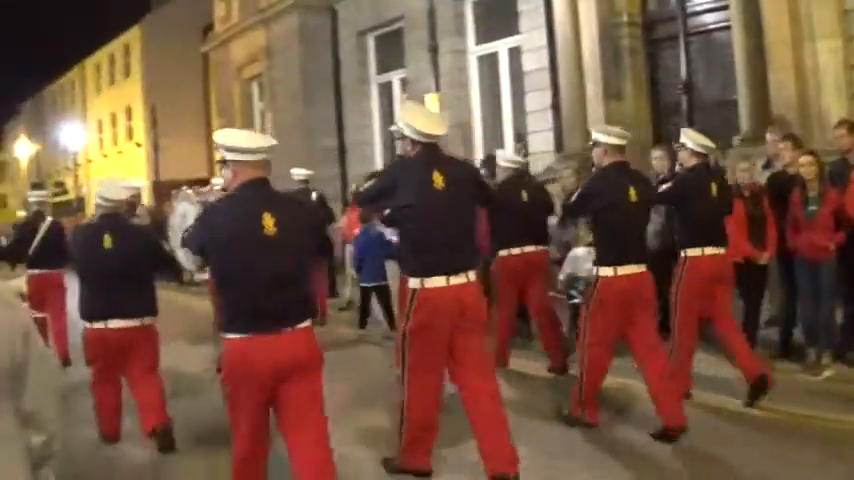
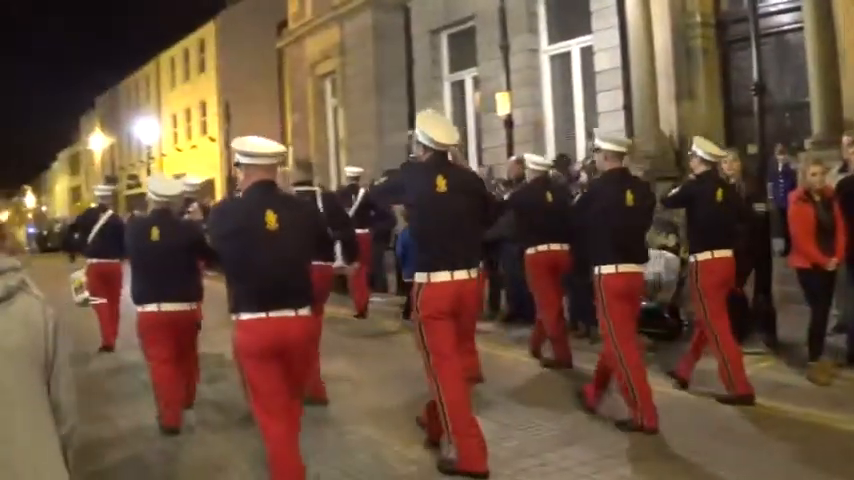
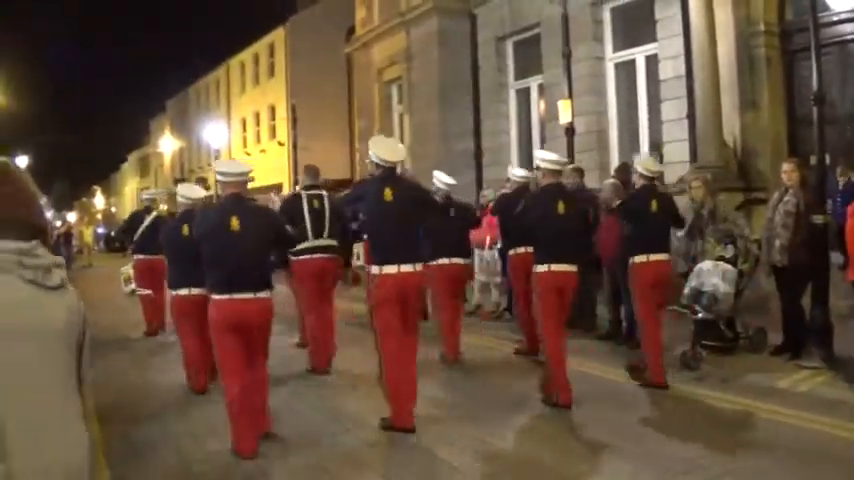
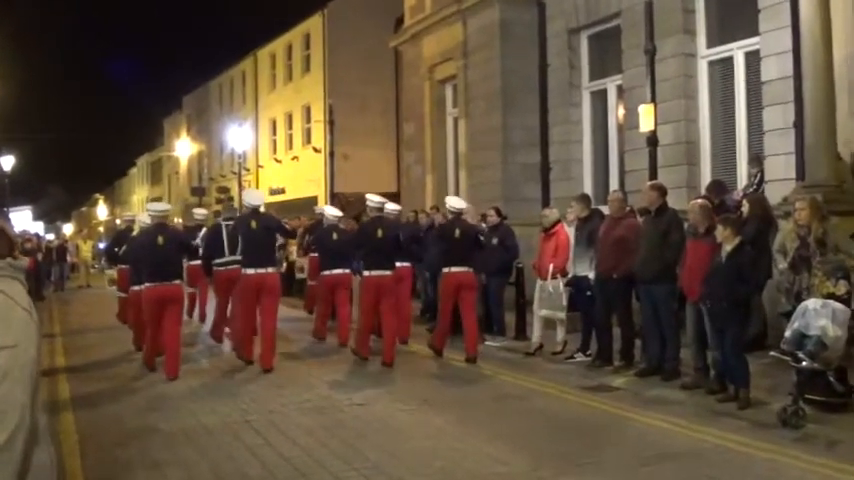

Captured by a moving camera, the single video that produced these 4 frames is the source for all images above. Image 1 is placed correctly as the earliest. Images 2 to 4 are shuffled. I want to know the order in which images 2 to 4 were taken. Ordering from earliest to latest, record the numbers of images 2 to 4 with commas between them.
2, 3, 4
